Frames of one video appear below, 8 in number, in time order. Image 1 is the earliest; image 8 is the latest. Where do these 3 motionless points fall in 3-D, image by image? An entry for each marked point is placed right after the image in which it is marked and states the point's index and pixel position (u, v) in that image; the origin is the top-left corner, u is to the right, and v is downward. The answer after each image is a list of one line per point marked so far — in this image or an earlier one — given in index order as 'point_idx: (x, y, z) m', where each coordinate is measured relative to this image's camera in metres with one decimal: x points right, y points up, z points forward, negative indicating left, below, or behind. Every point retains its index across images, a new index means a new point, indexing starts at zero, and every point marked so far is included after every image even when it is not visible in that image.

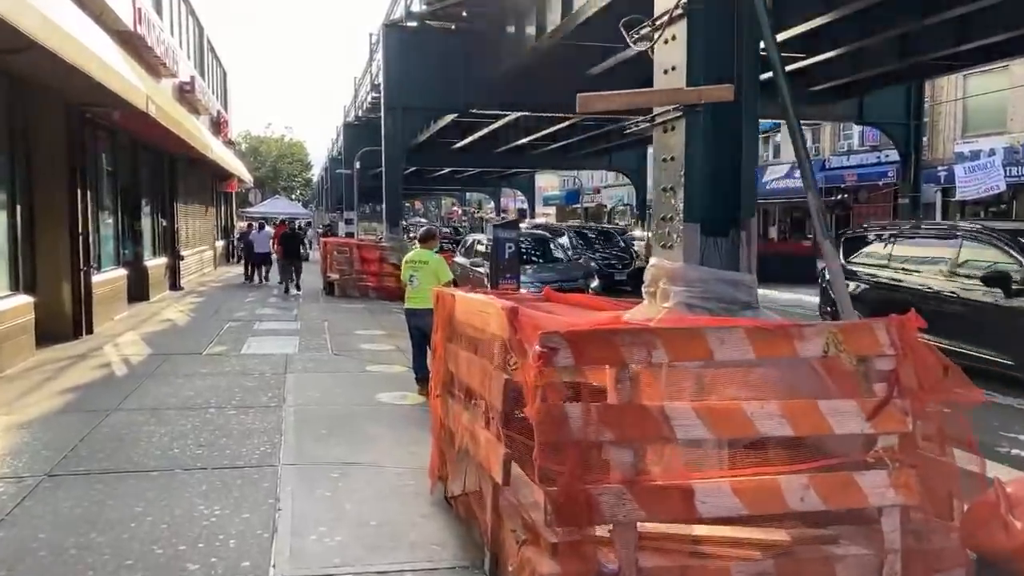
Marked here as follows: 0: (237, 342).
0: (-4.1, -0.8, +12.0) m
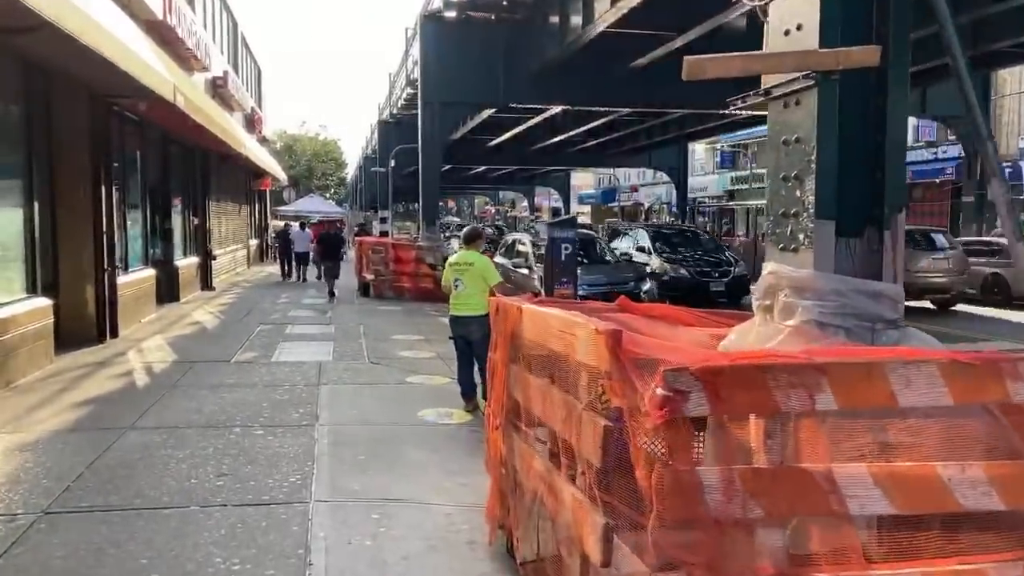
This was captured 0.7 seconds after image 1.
0: (-3.4, -0.8, +11.3) m
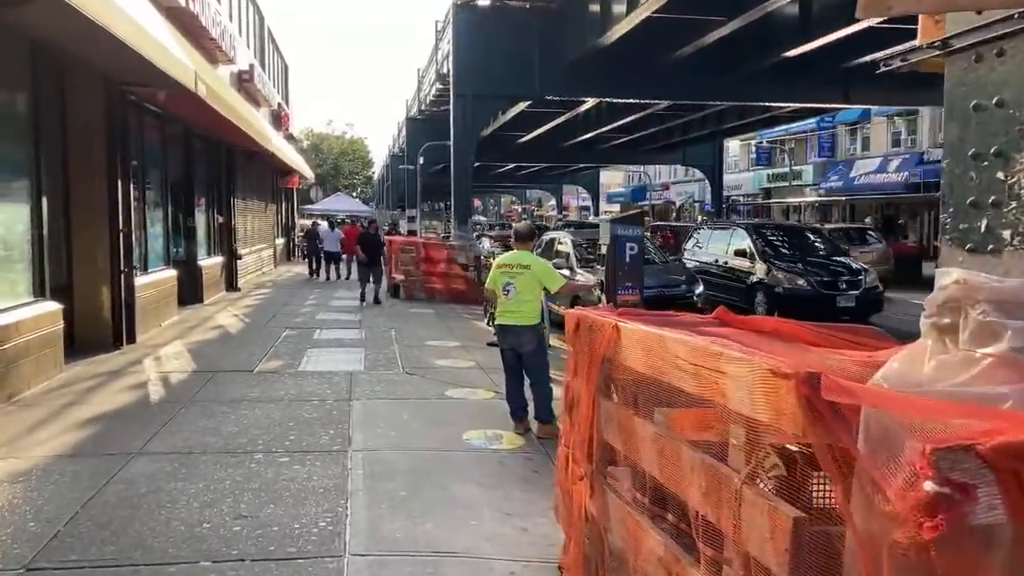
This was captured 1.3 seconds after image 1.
0: (-2.8, -0.9, +10.4) m
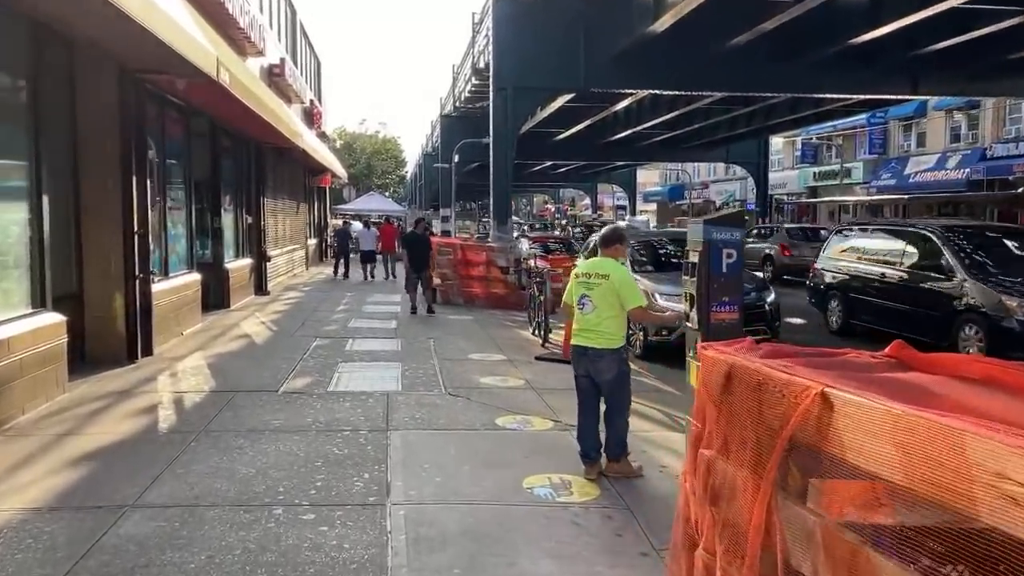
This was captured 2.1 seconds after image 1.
0: (-2.2, -1.0, +9.4) m
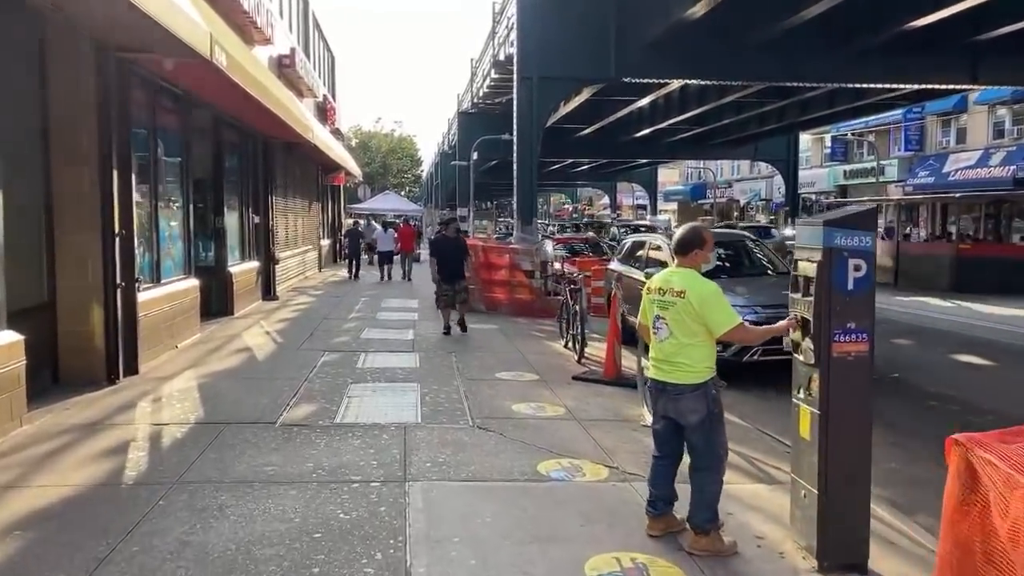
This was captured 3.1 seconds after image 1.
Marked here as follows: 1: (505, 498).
0: (-1.8, -1.1, +8.1) m
1: (-0.1, -1.3, +5.1) m
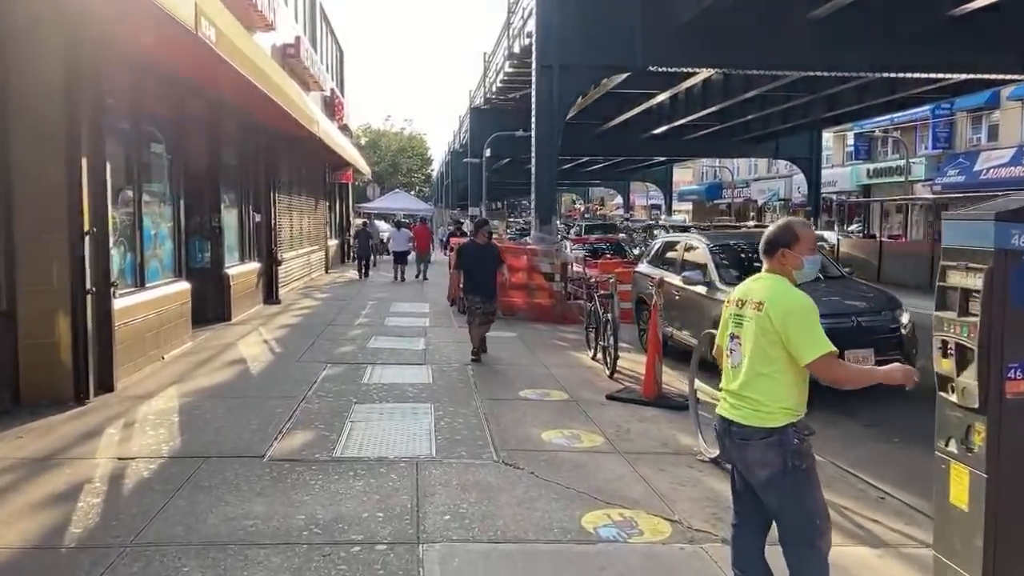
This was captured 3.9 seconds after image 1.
0: (-1.6, -1.1, +7.0) m
1: (+0.2, -1.4, +4.0) m
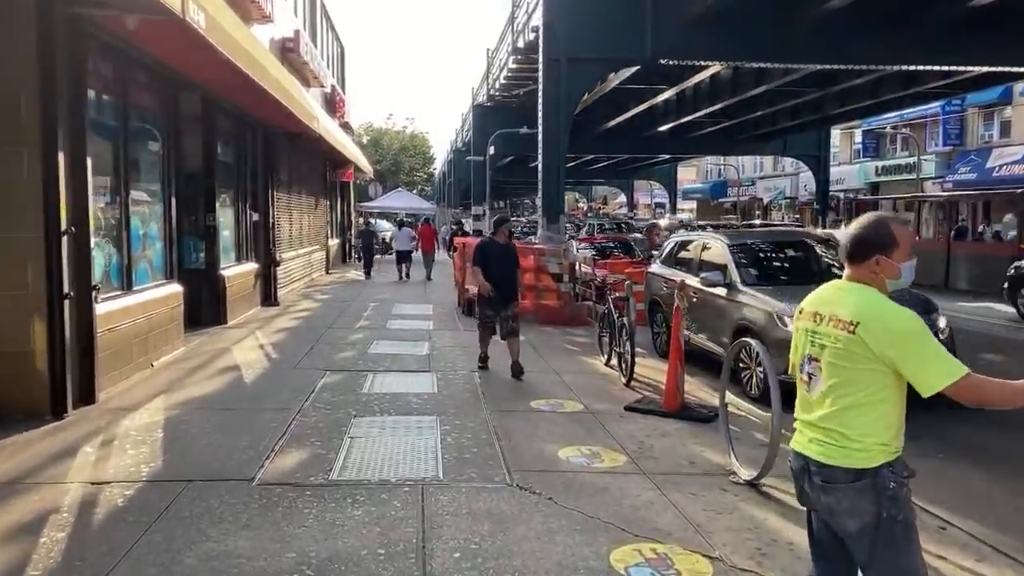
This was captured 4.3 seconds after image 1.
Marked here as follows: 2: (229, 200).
0: (-1.5, -1.2, +6.5) m
1: (+0.3, -1.4, +3.4) m
2: (-5.0, +1.5, +14.1) m
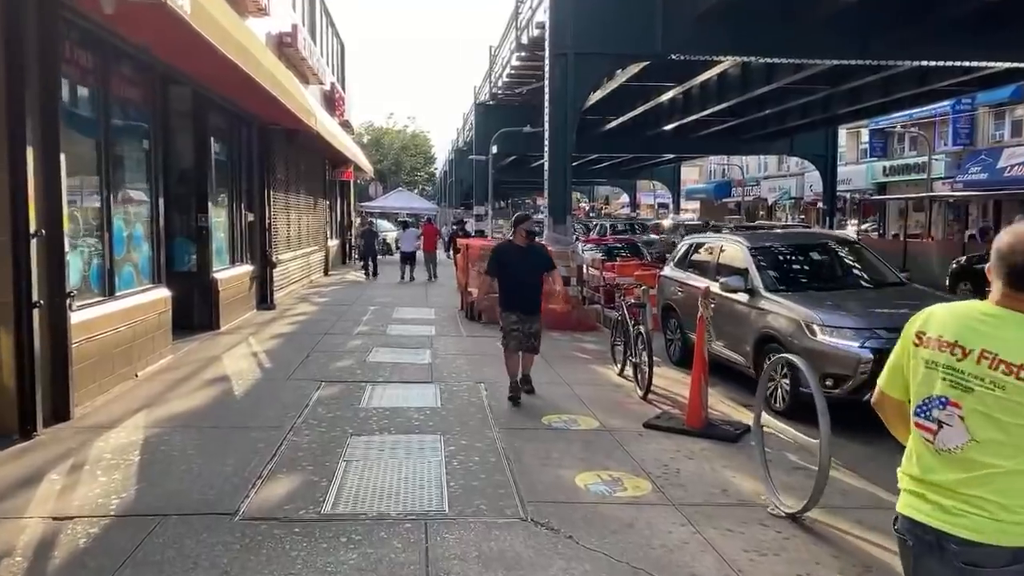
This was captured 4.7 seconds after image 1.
0: (-1.4, -1.2, +5.9) m
1: (+0.3, -1.5, +2.9) m
2: (-4.9, +1.5, +13.6) m
